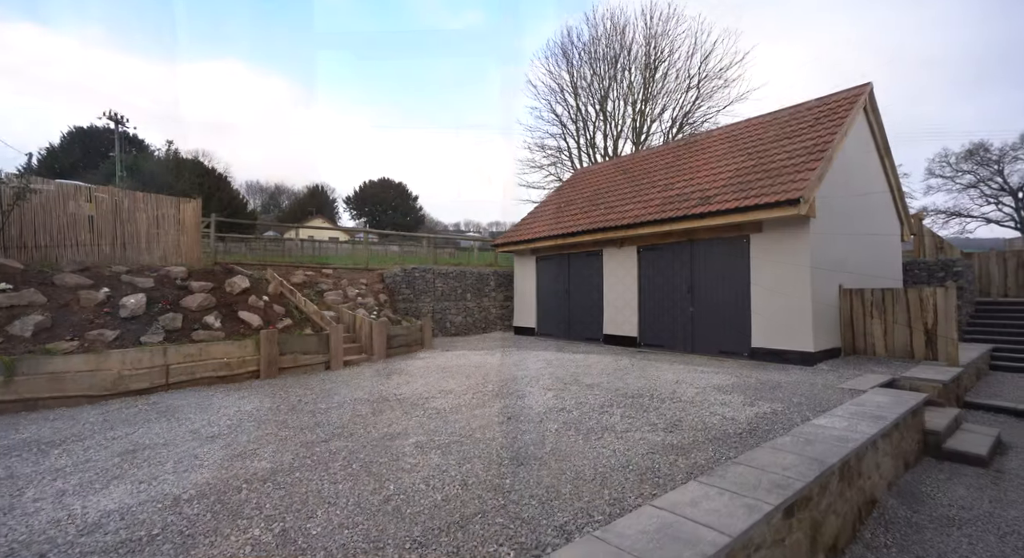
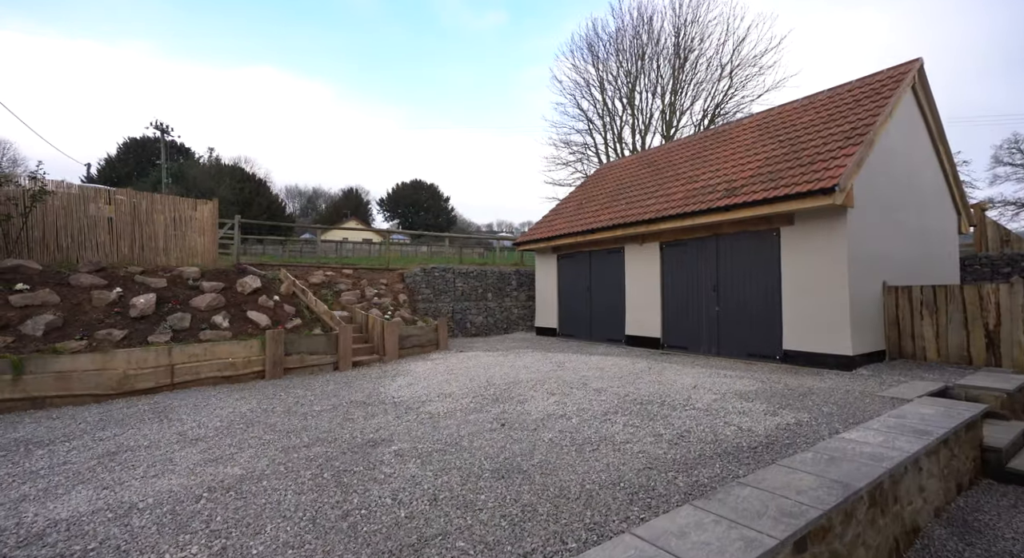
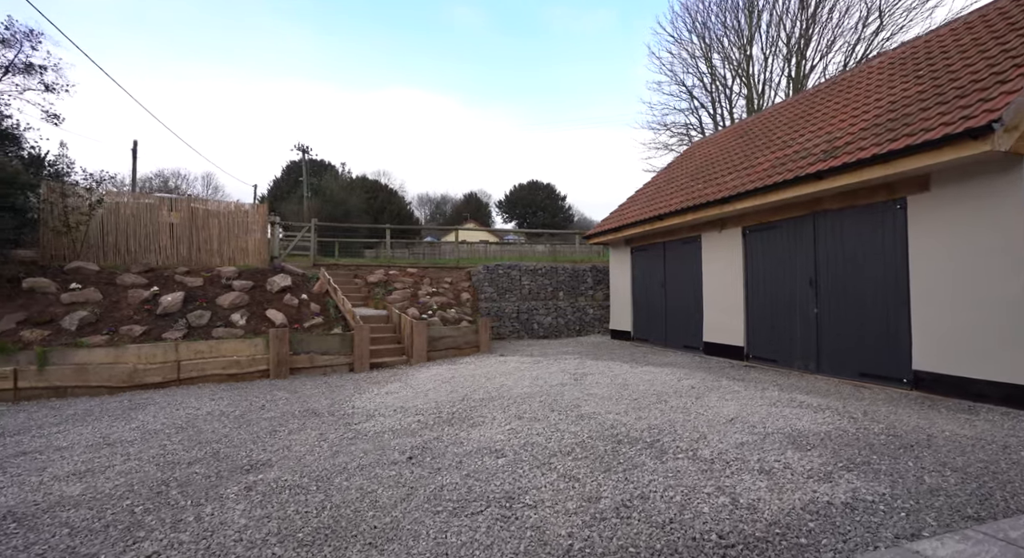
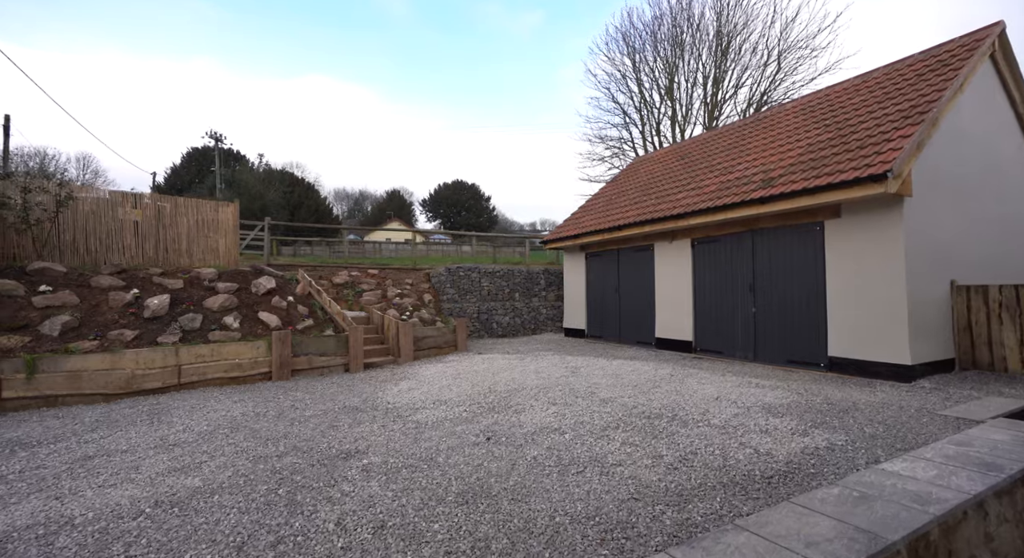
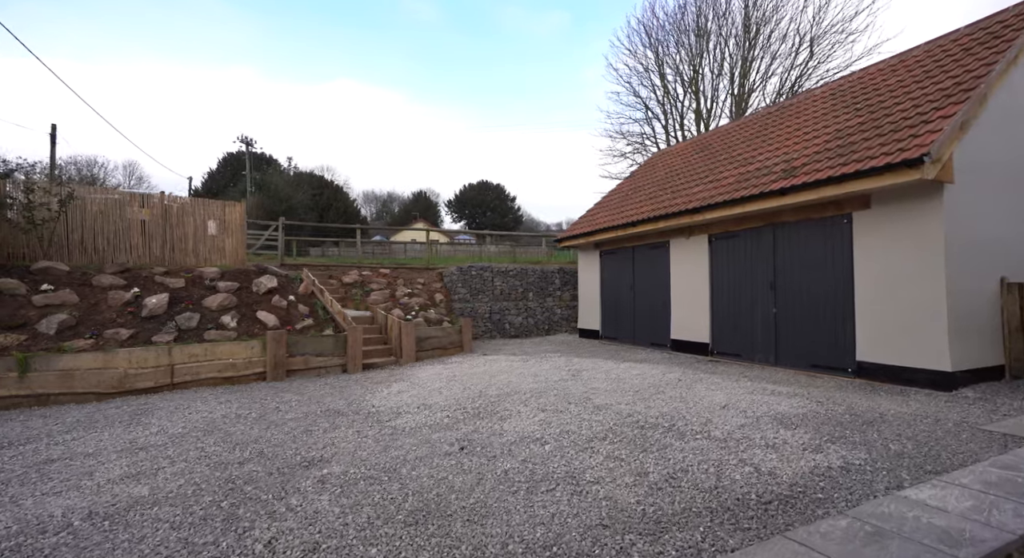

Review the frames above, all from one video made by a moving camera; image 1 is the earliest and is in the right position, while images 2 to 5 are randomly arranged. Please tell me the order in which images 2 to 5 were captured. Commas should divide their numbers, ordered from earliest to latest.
2, 4, 5, 3
